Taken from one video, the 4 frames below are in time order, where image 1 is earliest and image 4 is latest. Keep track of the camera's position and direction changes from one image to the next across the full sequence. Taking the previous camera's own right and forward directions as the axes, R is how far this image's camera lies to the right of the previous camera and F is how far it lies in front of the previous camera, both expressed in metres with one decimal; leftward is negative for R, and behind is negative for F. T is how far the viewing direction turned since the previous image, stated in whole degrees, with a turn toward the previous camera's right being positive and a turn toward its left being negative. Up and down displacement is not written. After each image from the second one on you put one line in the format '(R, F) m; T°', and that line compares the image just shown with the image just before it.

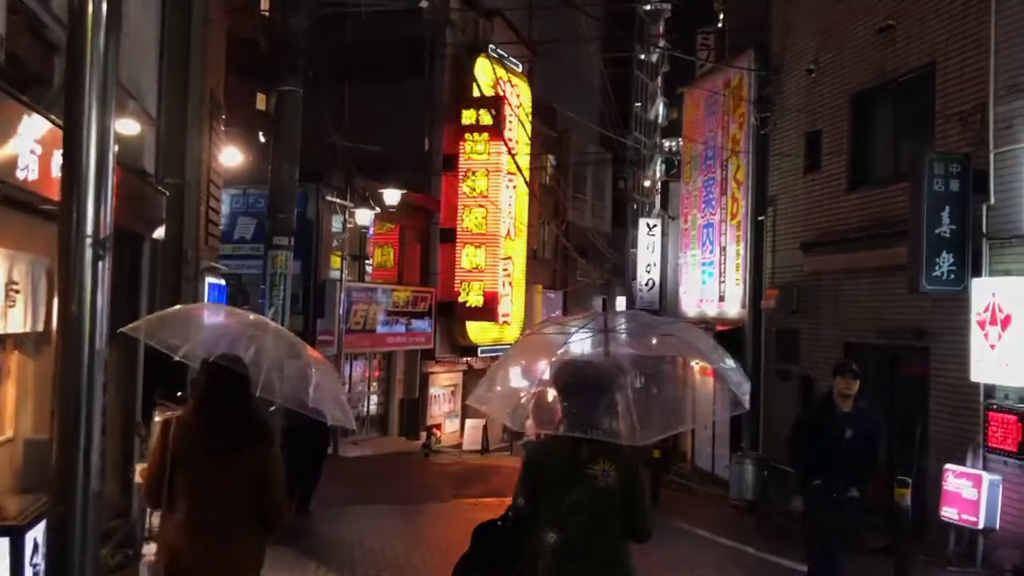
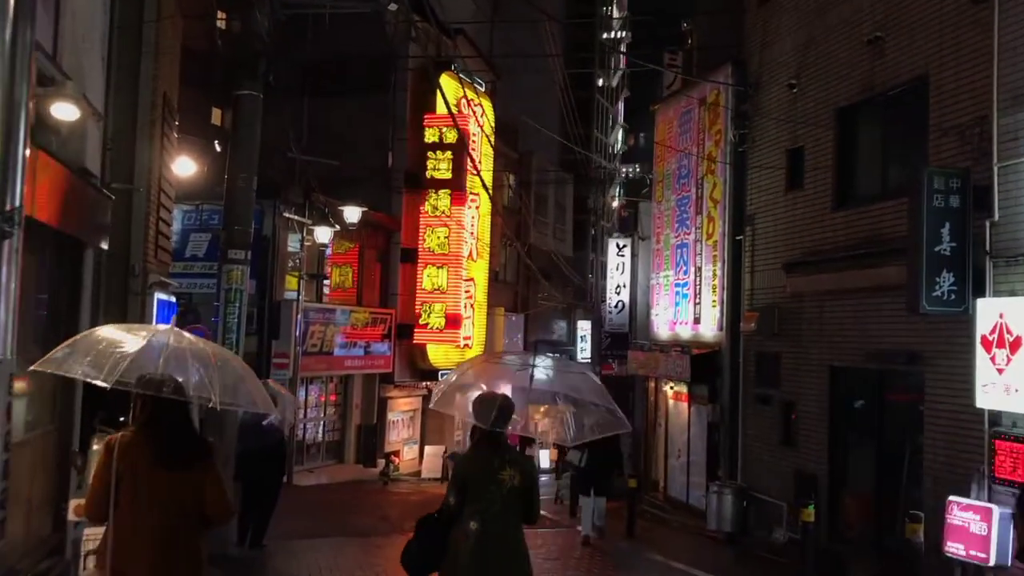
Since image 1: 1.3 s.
(-0.2, +0.7) m; +3°
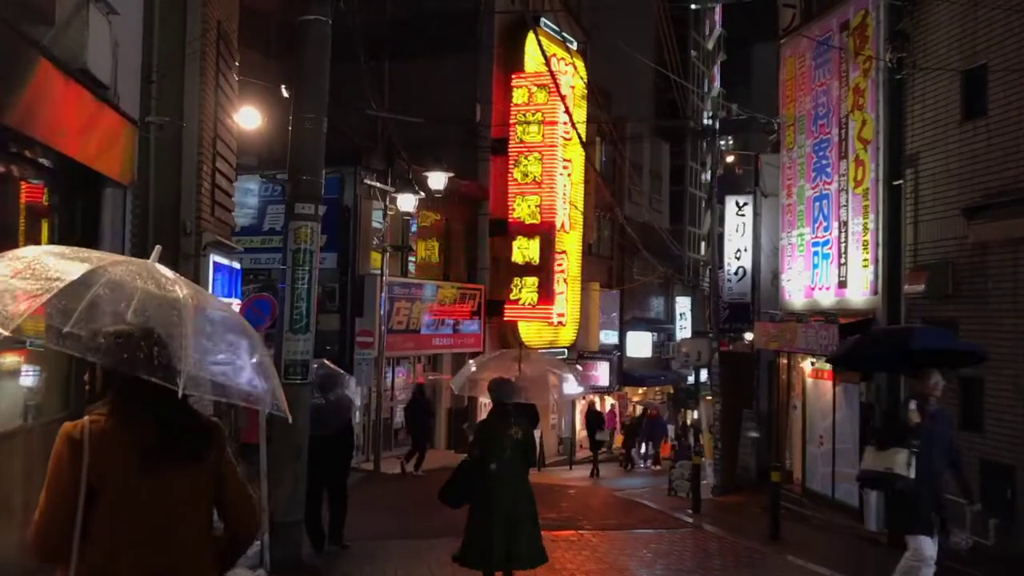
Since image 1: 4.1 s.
(-0.4, +2.0) m; -5°
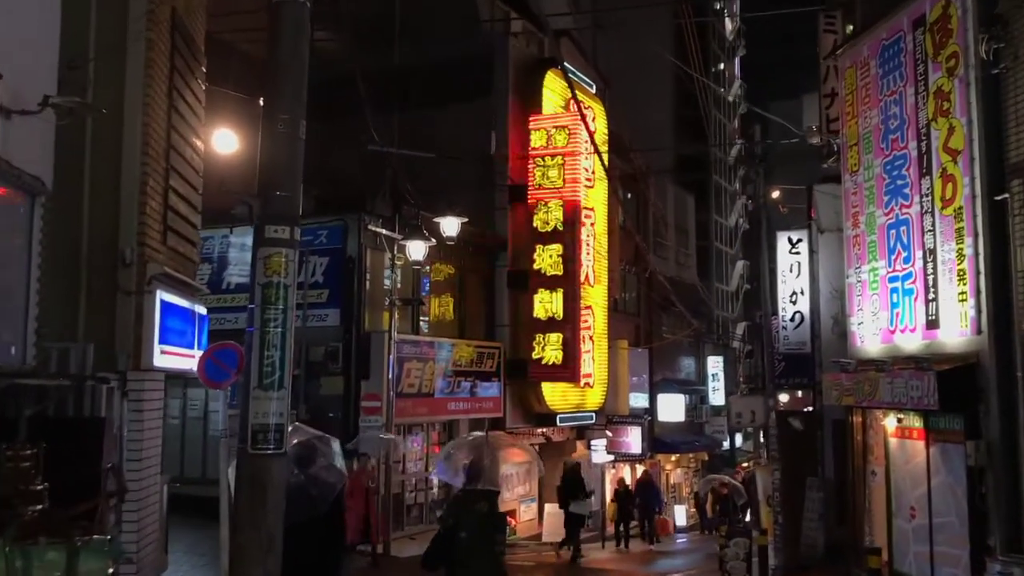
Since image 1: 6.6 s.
(-0.1, +2.1) m; -1°
